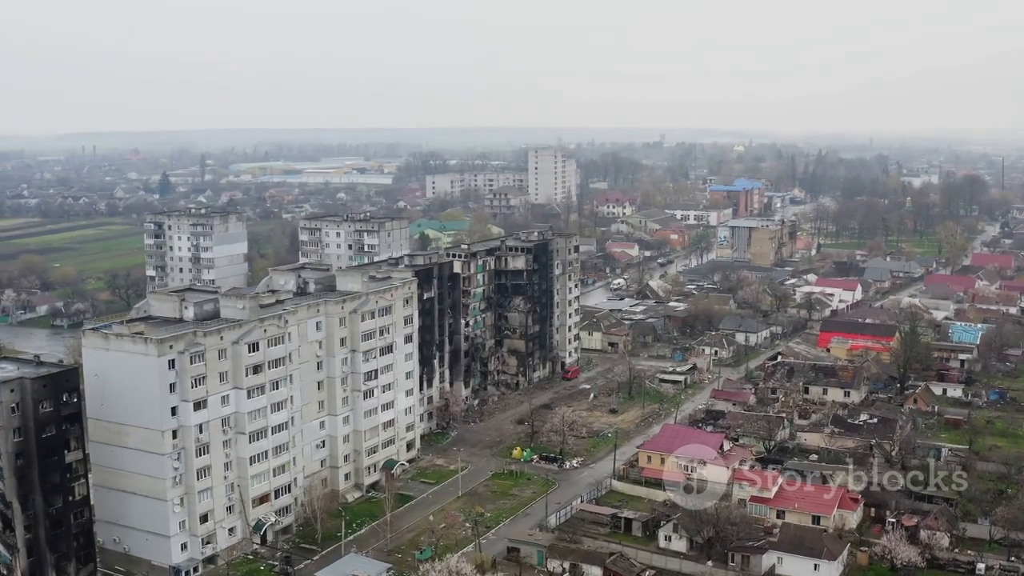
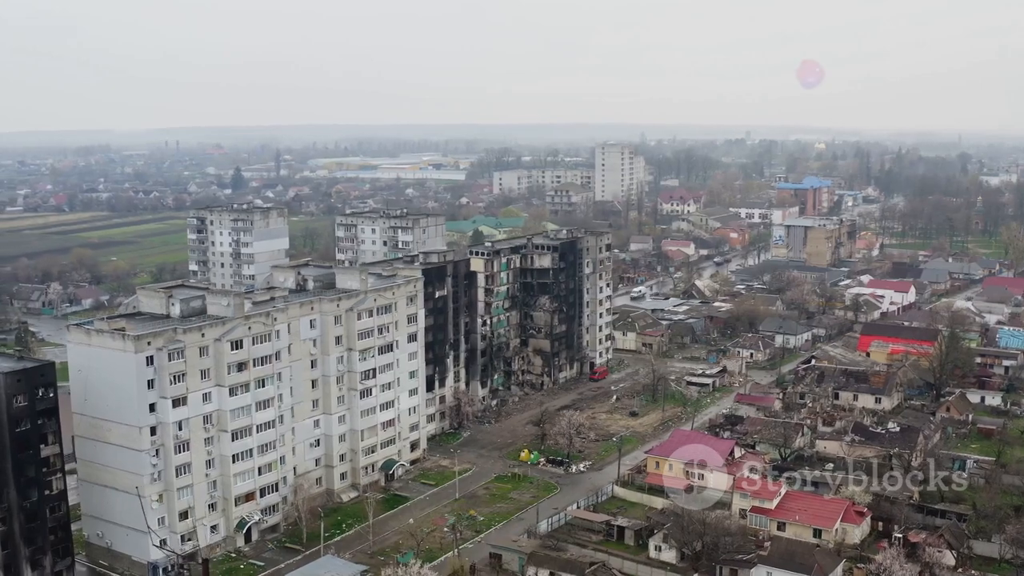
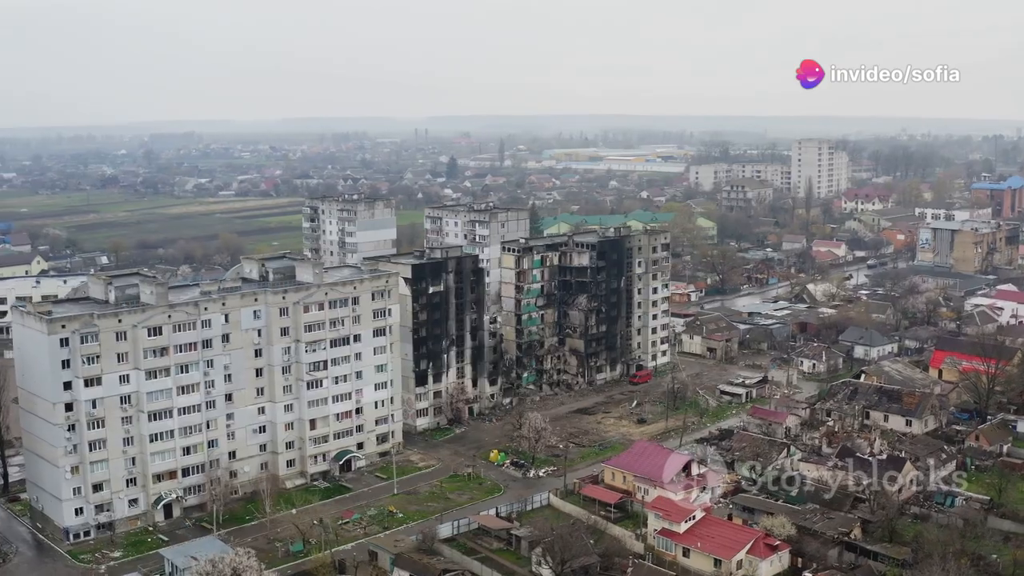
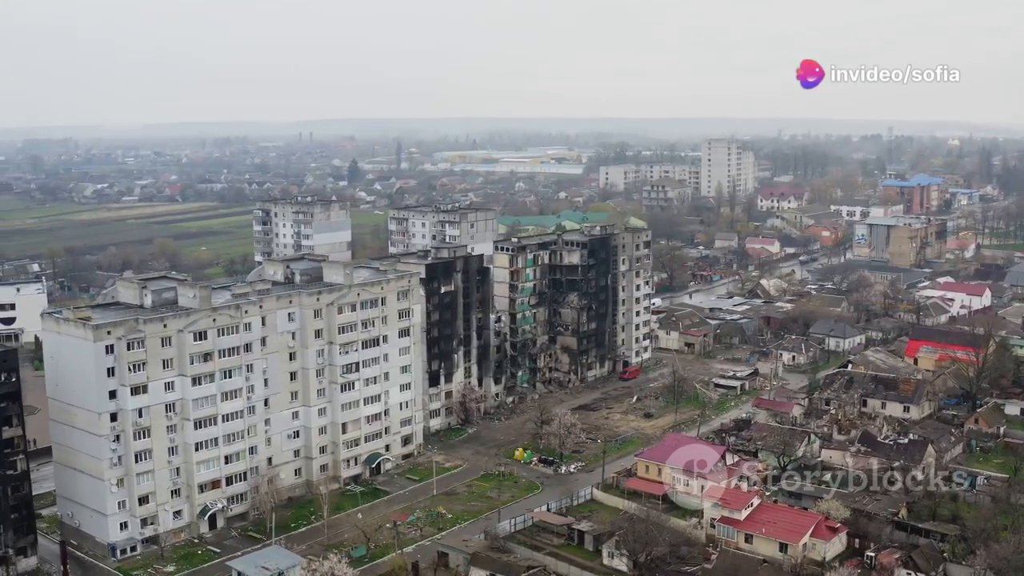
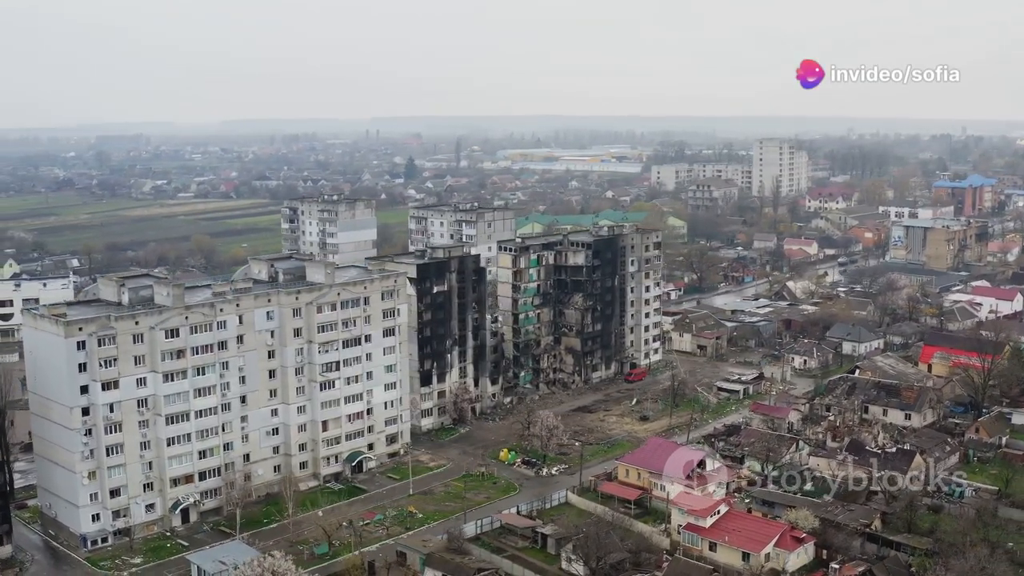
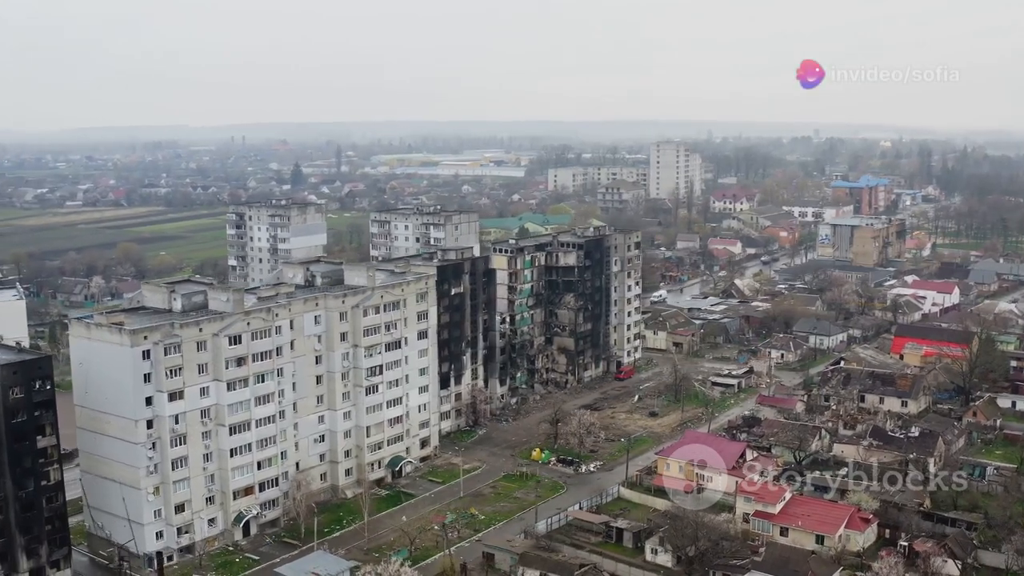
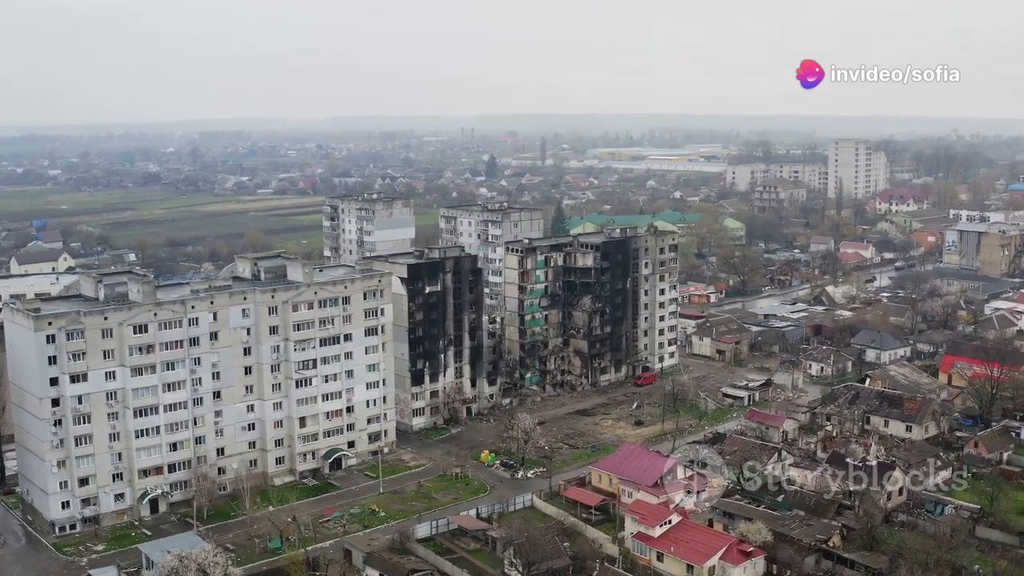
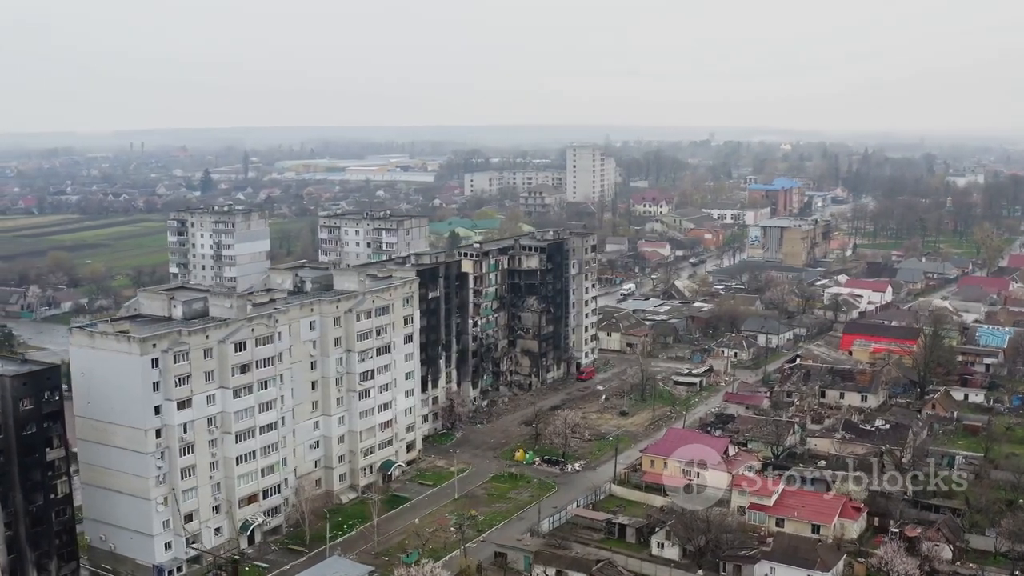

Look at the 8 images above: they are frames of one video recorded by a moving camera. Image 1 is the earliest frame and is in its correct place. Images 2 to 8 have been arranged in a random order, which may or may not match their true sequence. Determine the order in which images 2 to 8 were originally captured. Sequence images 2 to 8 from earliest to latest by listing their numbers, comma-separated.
8, 2, 6, 4, 5, 3, 7
